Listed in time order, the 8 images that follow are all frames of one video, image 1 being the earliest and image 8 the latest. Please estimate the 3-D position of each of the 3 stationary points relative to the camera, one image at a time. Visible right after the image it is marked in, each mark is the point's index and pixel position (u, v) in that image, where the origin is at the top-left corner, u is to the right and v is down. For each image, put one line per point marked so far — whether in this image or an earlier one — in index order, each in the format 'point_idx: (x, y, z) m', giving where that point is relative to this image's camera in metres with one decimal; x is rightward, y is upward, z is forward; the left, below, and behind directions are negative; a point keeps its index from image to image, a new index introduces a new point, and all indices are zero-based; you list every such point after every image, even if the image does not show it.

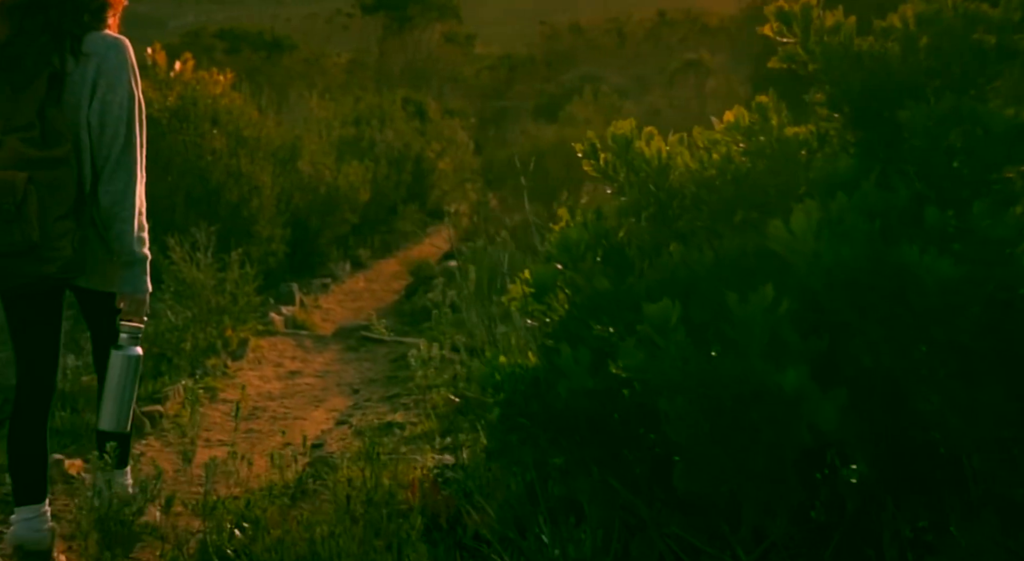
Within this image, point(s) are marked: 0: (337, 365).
0: (-0.9, -0.5, +7.1) m
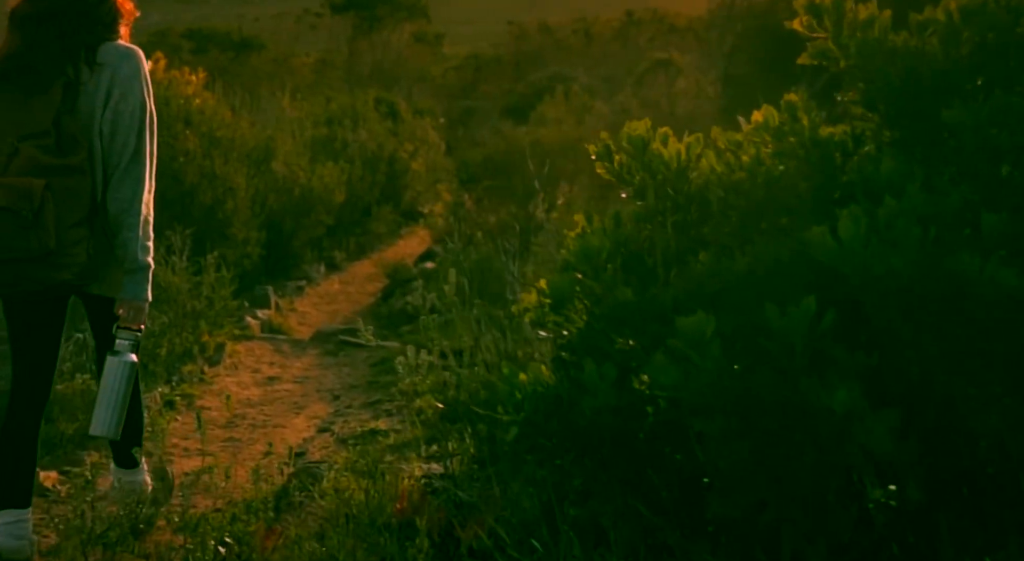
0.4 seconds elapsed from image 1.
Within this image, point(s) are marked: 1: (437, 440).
0: (-1.0, -0.5, +6.9) m
1: (-0.3, -0.6, +5.1) m
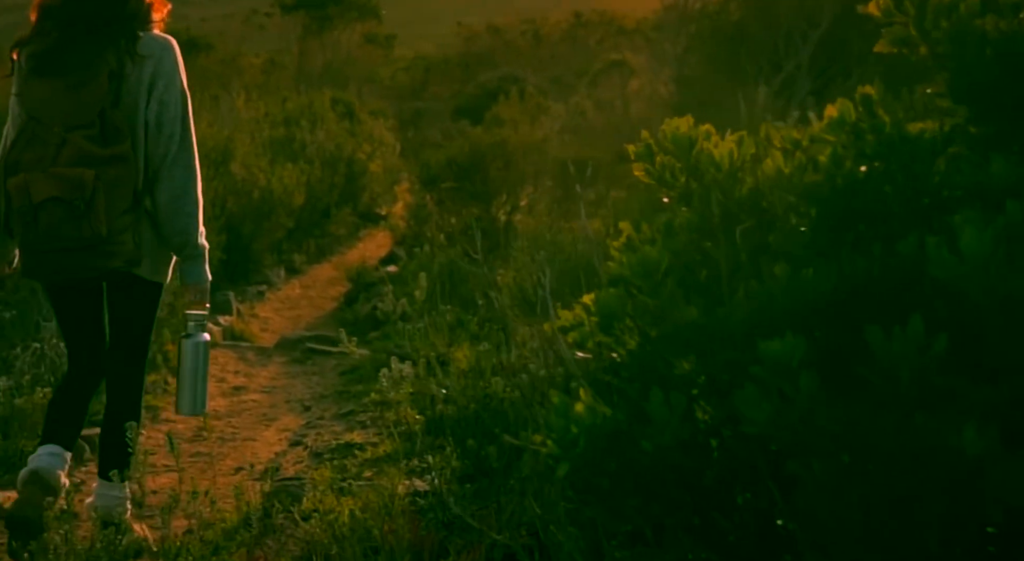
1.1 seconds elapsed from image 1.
0: (-1.2, -0.5, +6.7) m
1: (-0.3, -0.6, +4.9) m
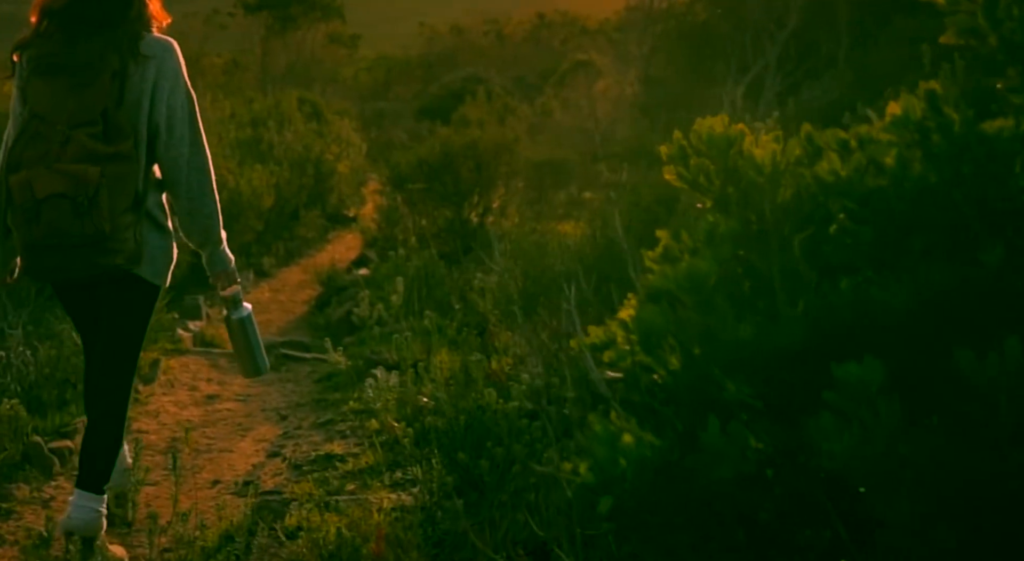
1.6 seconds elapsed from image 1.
0: (-1.3, -0.5, +6.5) m
1: (-0.4, -0.7, +4.7) m
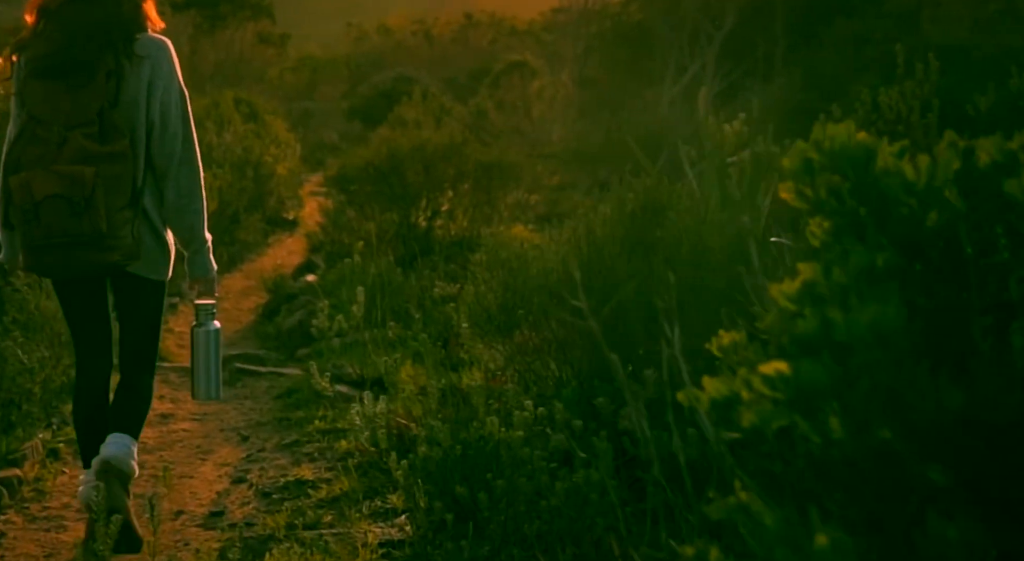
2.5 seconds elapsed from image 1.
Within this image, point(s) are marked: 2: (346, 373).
0: (-1.4, -0.6, +6.1) m
1: (-0.4, -0.7, +4.4) m
2: (-0.8, -0.5, +6.4) m
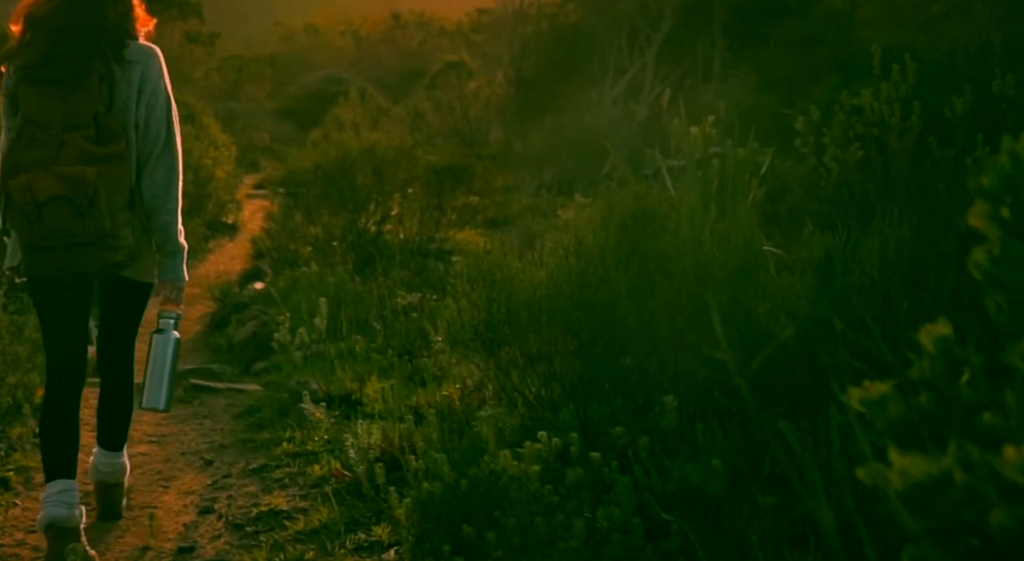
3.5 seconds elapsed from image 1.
0: (-1.5, -0.6, +5.8) m
1: (-0.5, -0.8, +4.1) m
2: (-0.9, -0.5, +6.1) m
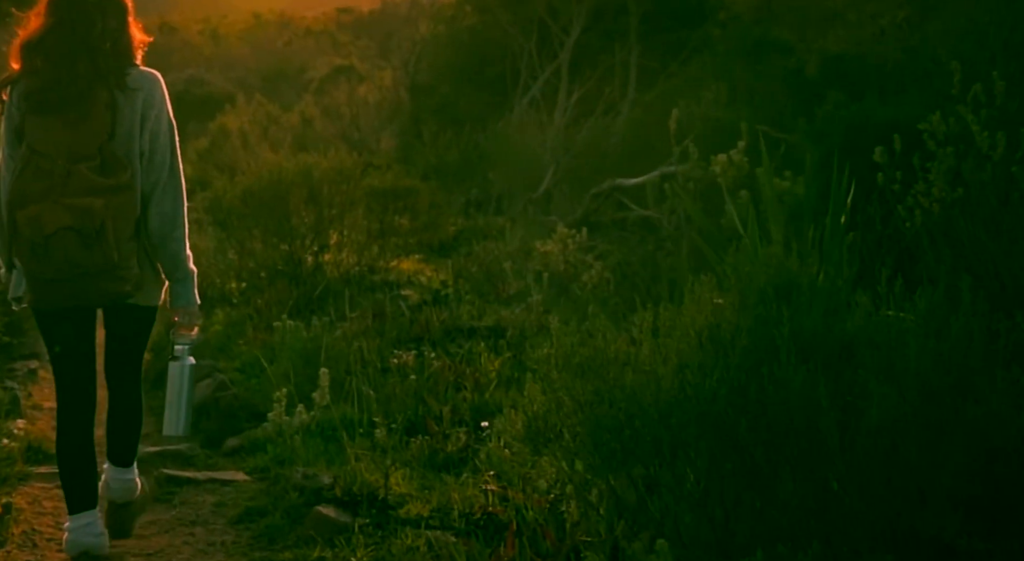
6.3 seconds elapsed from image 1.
0: (-1.3, -0.9, +4.7) m
1: (-0.1, -1.0, +3.2) m
2: (-0.7, -0.8, +5.0) m
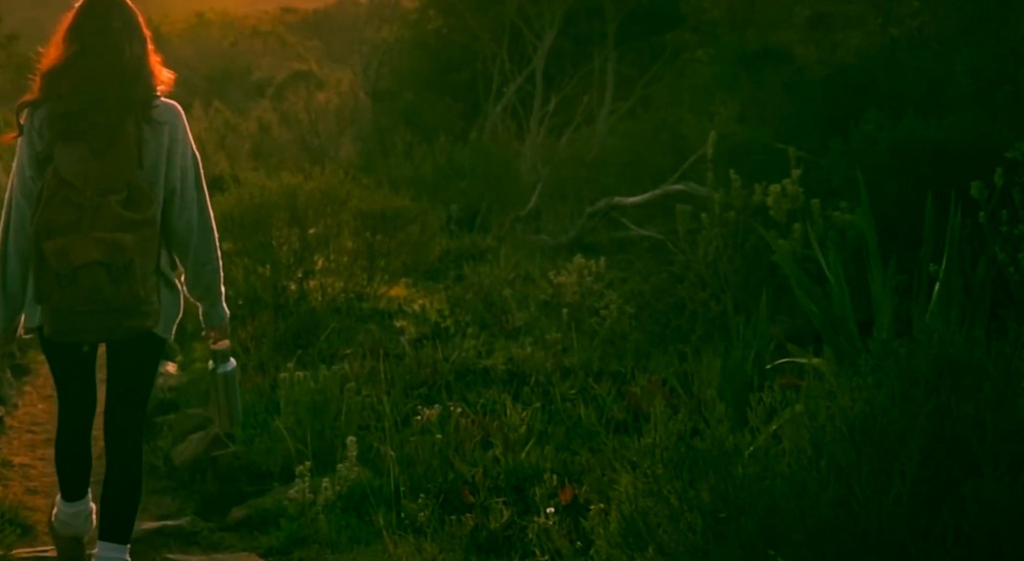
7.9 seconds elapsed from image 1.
0: (-1.1, -1.2, +4.0) m
1: (+0.2, -1.2, +2.5) m
2: (-0.5, -1.0, +4.4) m
